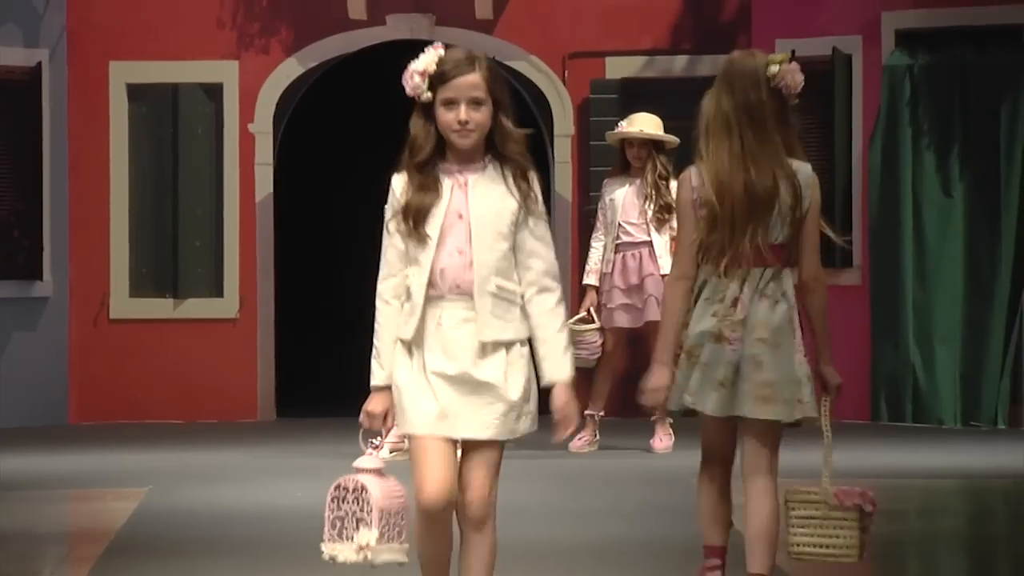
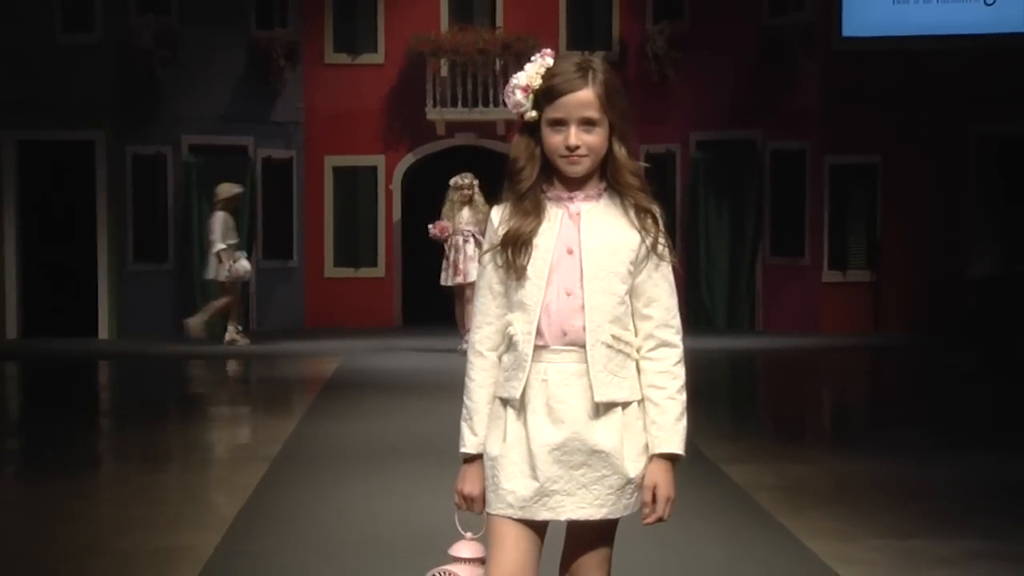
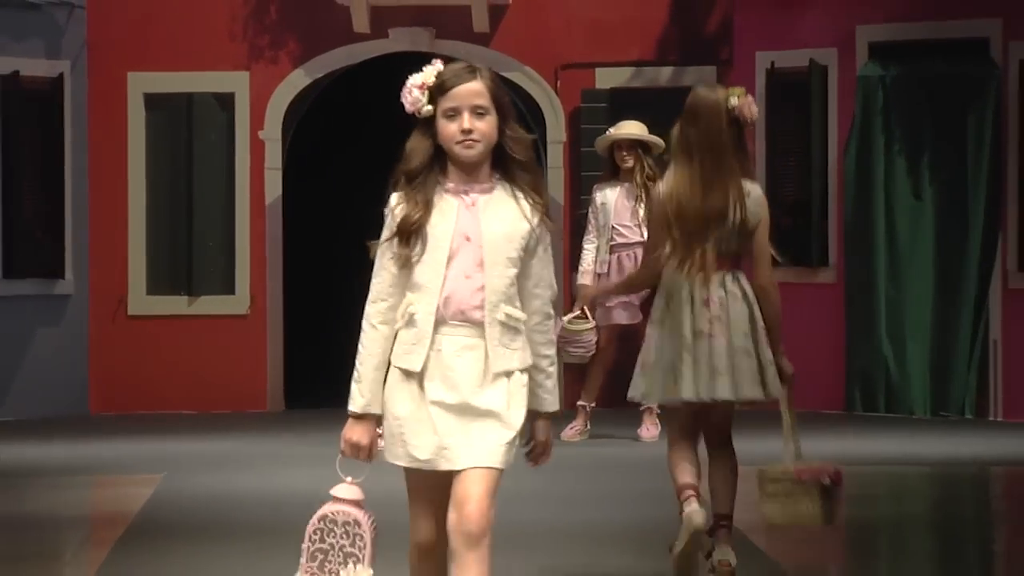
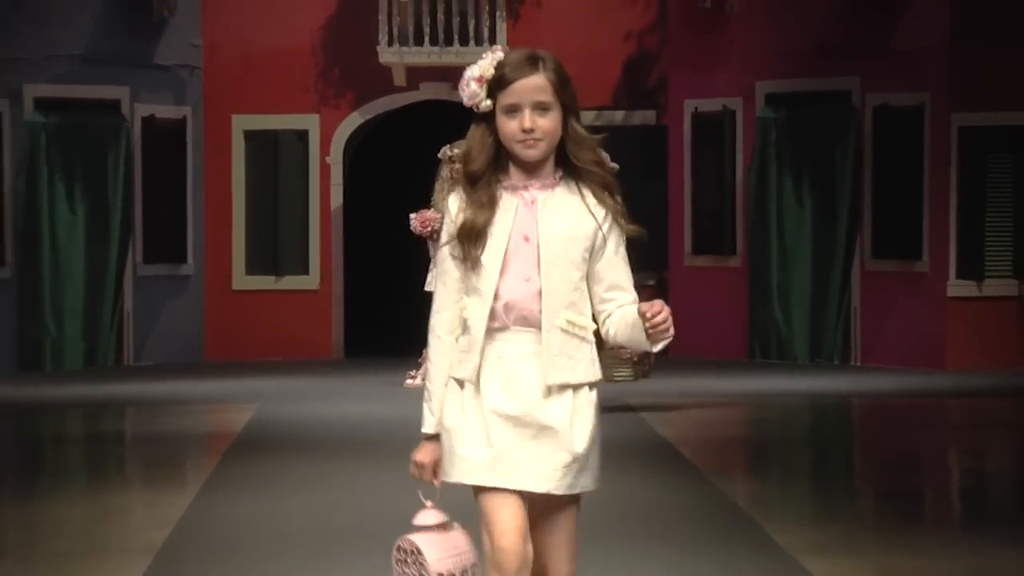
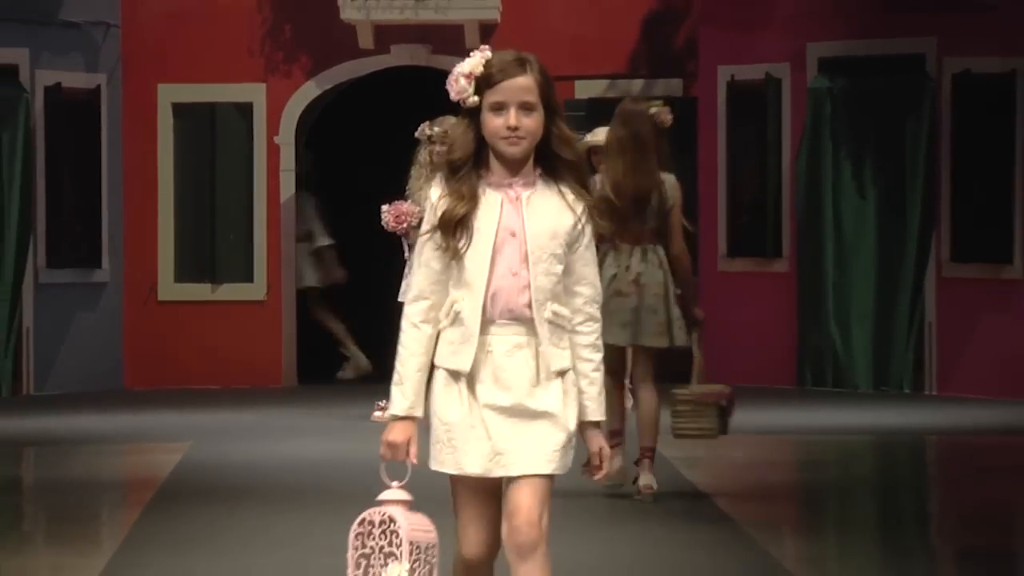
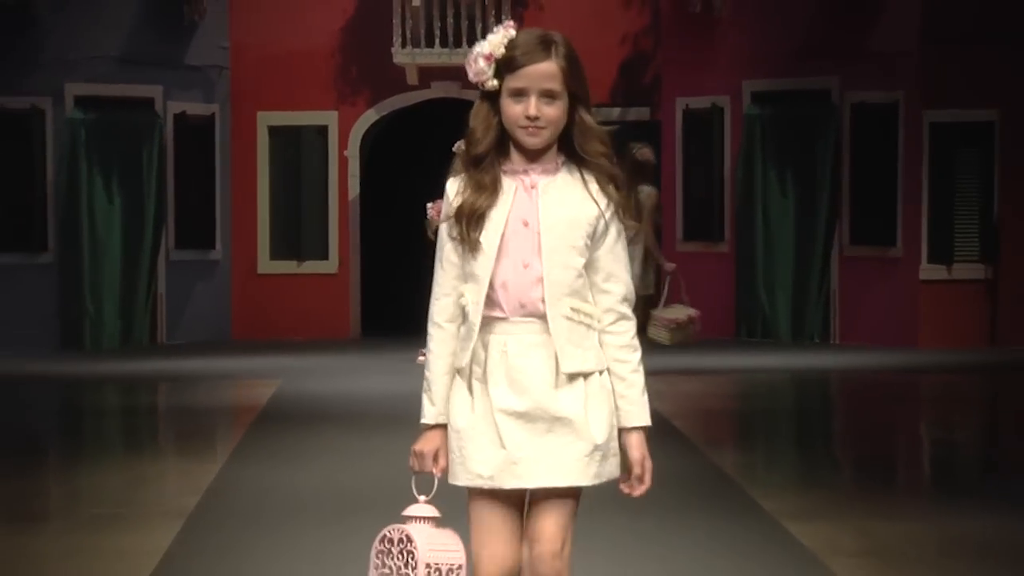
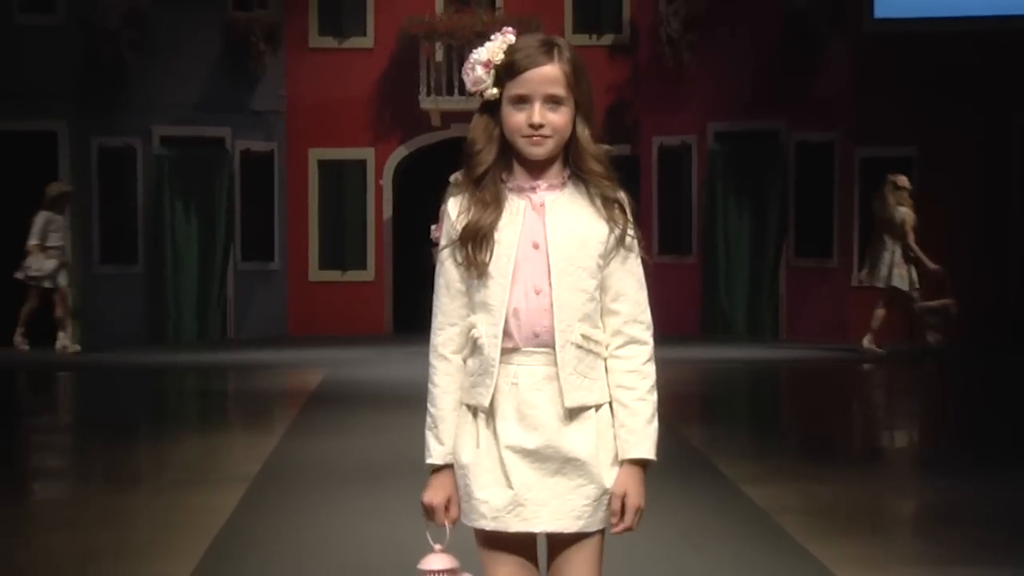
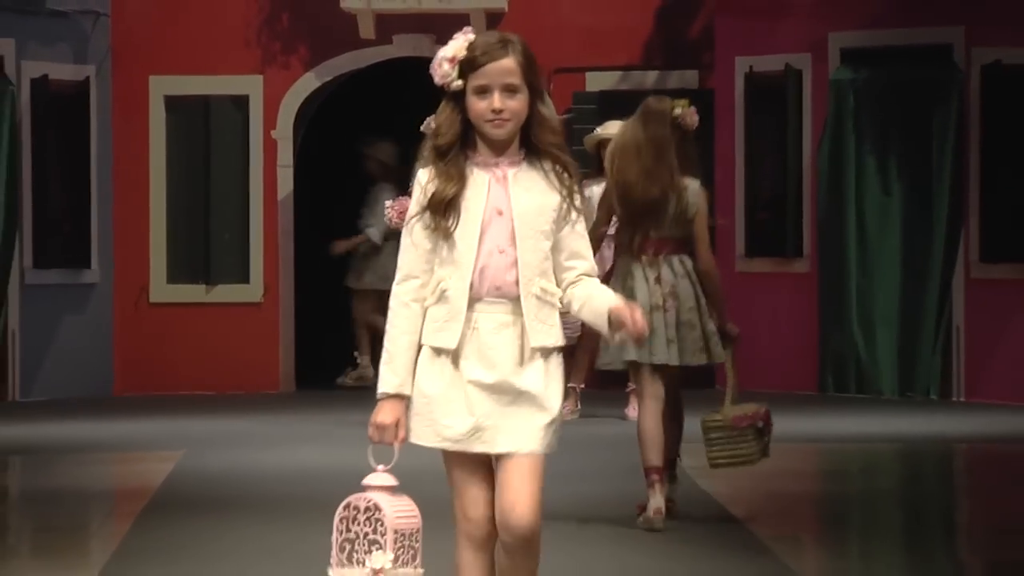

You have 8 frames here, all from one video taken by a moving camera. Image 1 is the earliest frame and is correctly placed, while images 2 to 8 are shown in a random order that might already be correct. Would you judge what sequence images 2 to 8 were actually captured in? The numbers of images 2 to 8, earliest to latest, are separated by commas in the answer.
3, 8, 5, 4, 6, 7, 2
